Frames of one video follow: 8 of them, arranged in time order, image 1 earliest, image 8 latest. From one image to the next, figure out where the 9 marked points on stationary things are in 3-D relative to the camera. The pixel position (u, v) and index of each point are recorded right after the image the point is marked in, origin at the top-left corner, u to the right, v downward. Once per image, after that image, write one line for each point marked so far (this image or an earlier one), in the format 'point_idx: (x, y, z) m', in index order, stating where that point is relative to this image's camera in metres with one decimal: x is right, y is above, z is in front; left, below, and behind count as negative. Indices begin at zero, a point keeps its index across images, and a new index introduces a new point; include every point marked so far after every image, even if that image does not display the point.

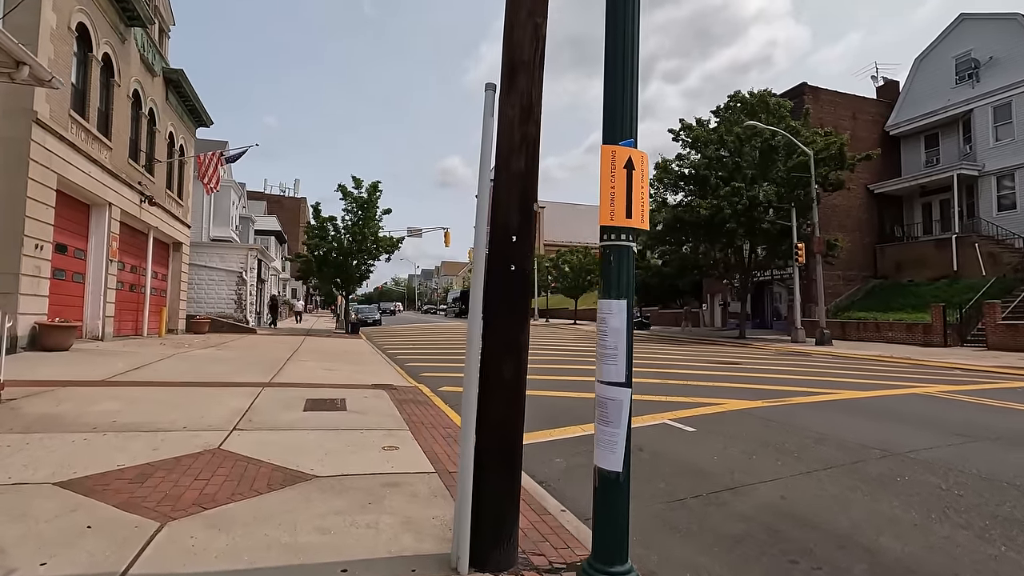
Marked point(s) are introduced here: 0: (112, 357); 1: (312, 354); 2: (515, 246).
0: (-8.1, -1.4, +10.9) m
1: (-5.6, -1.8, +14.9) m
2: (0.0, +0.2, +3.0) m
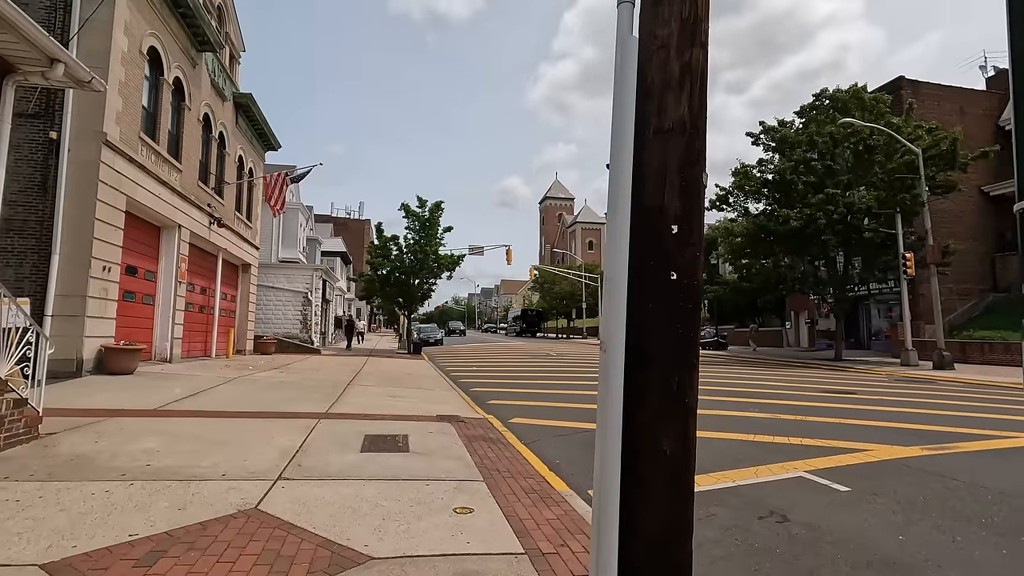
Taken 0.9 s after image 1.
0: (-6.7, -1.8, +10.6) m
1: (-3.7, -2.4, +14.2) m
2: (+0.6, +0.2, +1.8) m
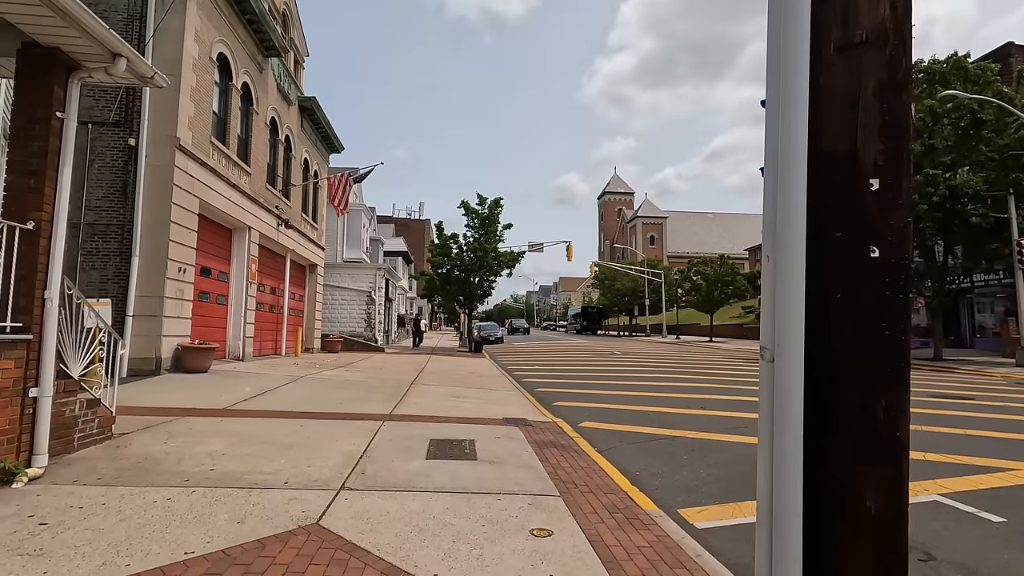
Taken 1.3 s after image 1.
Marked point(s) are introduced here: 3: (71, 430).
0: (-5.4, -1.8, +10.7) m
1: (-2.0, -2.3, +14.1) m
2: (+0.9, +0.2, +1.3) m
3: (-4.1, -1.3, +5.0) m
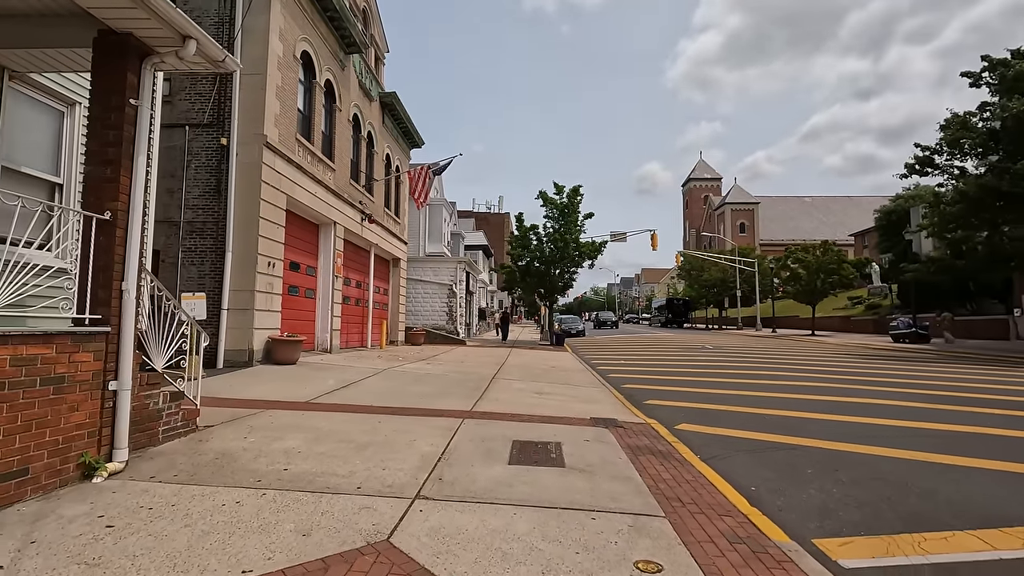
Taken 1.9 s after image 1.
0: (-3.7, -1.7, +10.8) m
1: (+0.2, -2.1, +13.6) m
2: (+1.0, +0.3, +0.5) m
3: (-3.3, -1.2, +5.0) m
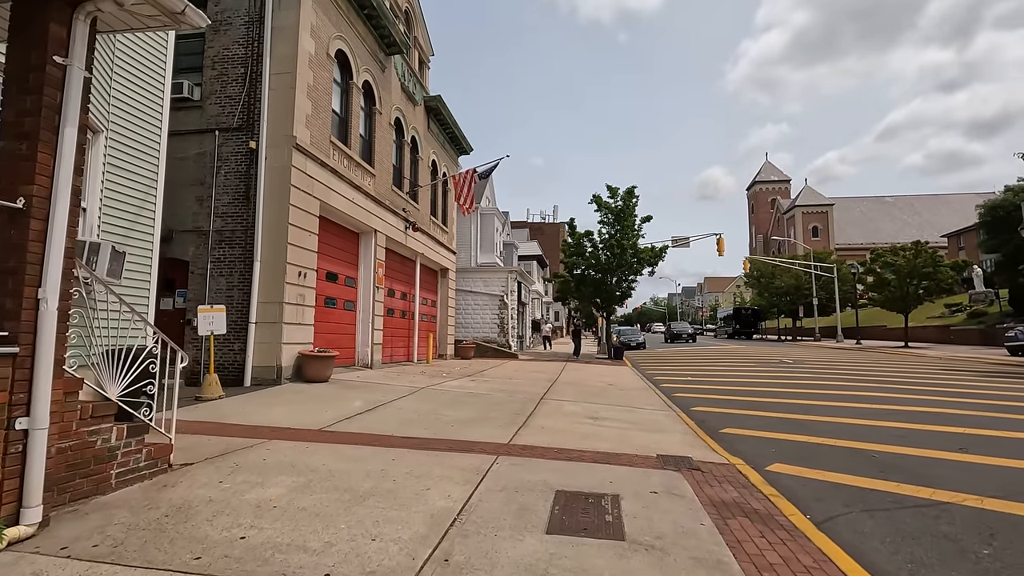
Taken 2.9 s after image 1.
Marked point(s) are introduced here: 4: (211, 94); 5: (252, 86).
0: (-2.8, -1.9, +9.8) m
1: (+1.4, -2.3, +12.2) m
2: (+0.8, +0.4, -0.9) m
3: (-3.0, -1.3, +4.0) m
4: (-6.2, +4.0, +11.0) m
5: (-5.3, +4.1, +10.9) m
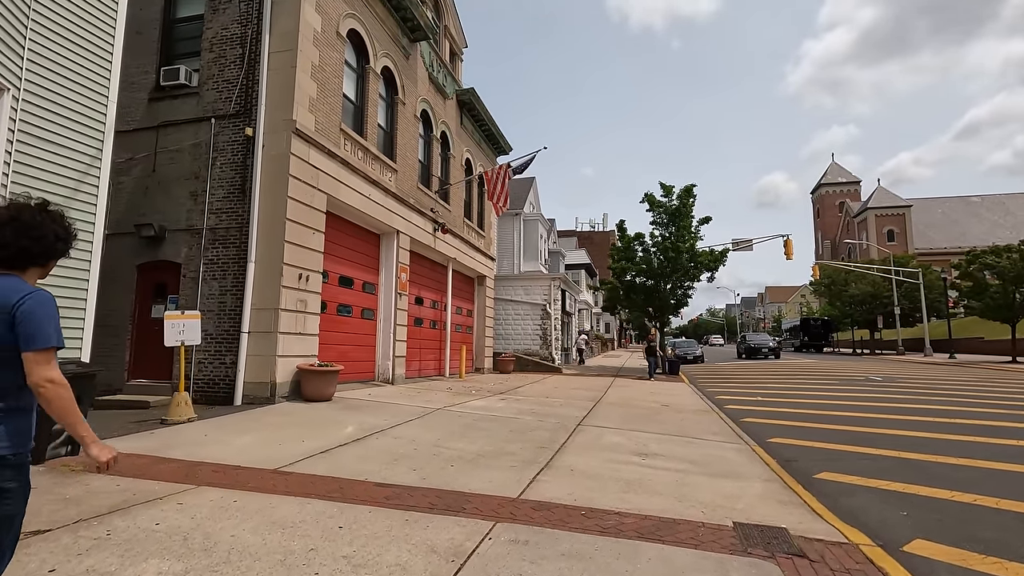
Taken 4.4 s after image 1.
0: (-2.3, -1.9, +8.3) m
1: (+2.0, -2.4, +10.3) m
2: (+0.2, +0.6, -2.6) m
3: (-3.1, -1.2, +2.5) m
4: (-5.6, +3.9, +9.9) m
5: (-4.8, +4.0, +9.7) m
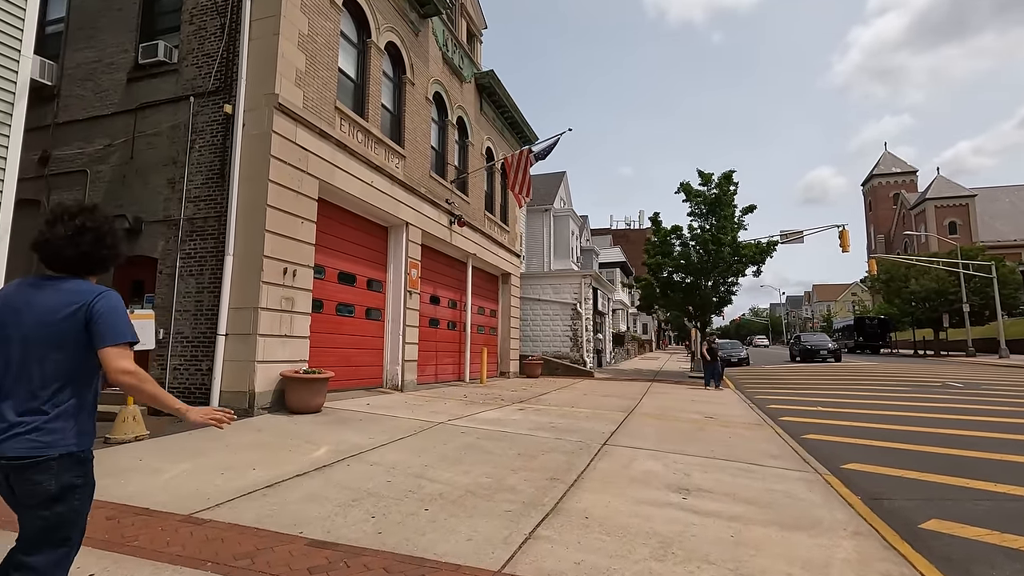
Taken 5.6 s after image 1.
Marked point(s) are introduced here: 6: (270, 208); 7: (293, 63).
0: (-2.2, -1.9, +7.1) m
1: (+2.3, -2.3, +8.8) m
2: (-0.4, +0.7, -4.0) m
3: (-3.4, -1.2, +1.4) m
4: (-5.4, +3.9, +9.0) m
5: (-4.6, +4.0, +8.7) m
6: (-3.7, +1.2, +8.1) m
7: (-3.5, +3.6, +8.6) m
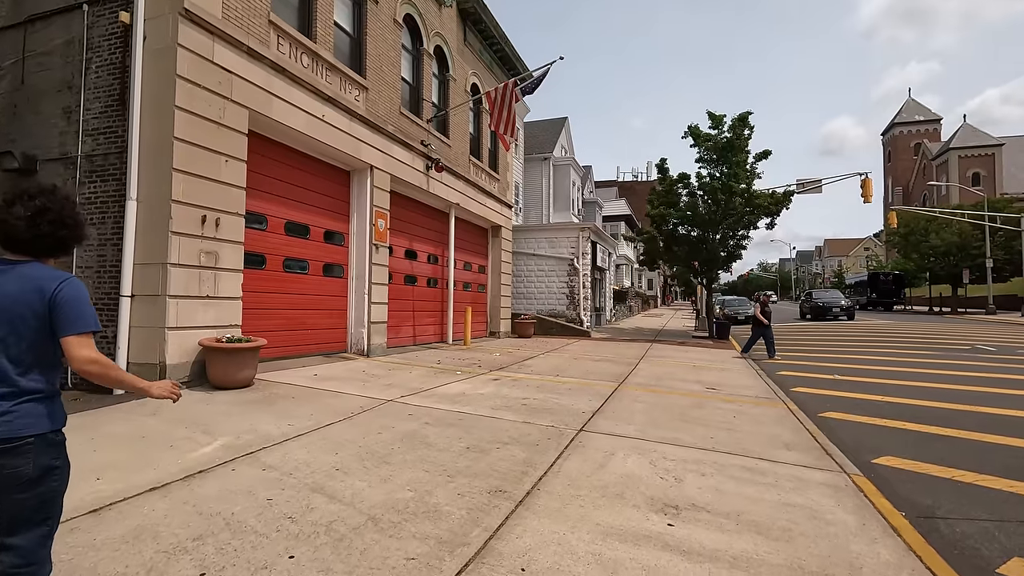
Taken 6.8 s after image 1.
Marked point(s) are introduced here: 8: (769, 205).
0: (-2.6, -1.3, +5.9) m
1: (+1.8, -1.6, +7.5) m
2: (-1.0, +0.3, -5.4) m
3: (-3.9, -1.1, +0.1) m
4: (-5.9, +4.6, +7.3) m
5: (-5.0, +4.7, +7.0) m
6: (-4.1, +1.8, +6.7) m
7: (-4.0, +4.3, +7.0) m
8: (+9.3, +2.9, +19.3) m
